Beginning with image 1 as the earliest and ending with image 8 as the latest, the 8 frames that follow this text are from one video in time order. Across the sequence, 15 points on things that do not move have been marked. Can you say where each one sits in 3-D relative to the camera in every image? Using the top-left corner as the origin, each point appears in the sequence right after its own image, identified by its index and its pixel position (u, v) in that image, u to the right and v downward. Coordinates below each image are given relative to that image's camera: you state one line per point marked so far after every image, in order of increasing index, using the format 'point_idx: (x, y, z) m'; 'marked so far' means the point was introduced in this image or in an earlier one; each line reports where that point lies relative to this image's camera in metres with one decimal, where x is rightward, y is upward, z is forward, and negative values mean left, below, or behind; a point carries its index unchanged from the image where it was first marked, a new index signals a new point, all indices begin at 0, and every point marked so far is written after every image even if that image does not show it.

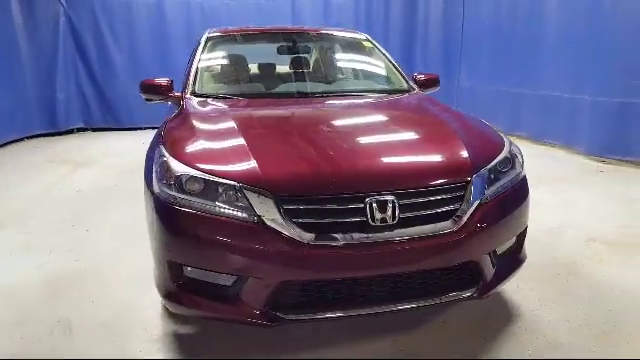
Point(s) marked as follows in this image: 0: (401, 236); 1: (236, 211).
0: (+0.3, -0.2, +1.8) m
1: (-0.3, -0.1, +1.8) m
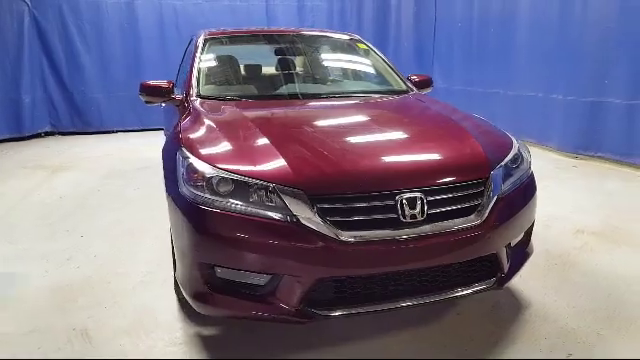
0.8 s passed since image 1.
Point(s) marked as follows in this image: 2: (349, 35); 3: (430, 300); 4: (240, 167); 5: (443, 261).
0: (+0.4, -0.2, +1.9) m
1: (-0.2, -0.1, +1.8) m
2: (+0.2, +1.0, +3.7) m
3: (+0.4, -0.4, +2.0) m
4: (-0.3, 0.0, +1.9) m
5: (+0.4, -0.3, +1.9) m
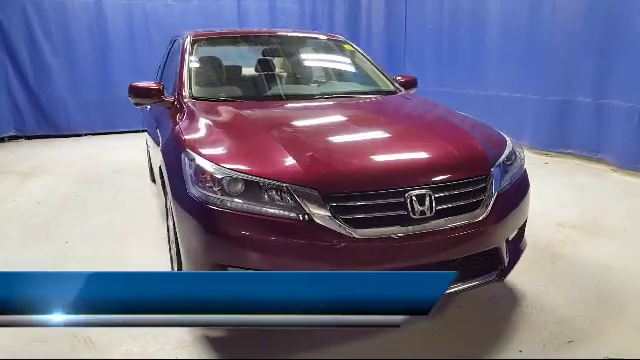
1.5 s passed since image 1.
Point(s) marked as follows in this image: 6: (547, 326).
0: (+0.4, -0.2, +1.9) m
1: (-0.1, -0.1, +1.9) m
2: (+0.1, +1.0, +3.7) m
3: (+0.5, -0.4, +2.0) m
4: (-0.2, 0.0, +1.9) m
5: (+0.5, -0.3, +2.0) m
6: (+0.9, -0.6, +2.1) m
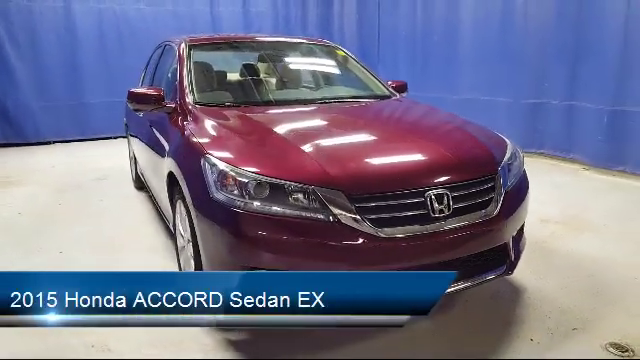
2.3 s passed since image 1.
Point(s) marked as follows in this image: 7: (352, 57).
0: (+0.5, -0.2, +2.0) m
1: (0.0, -0.1, +1.9) m
2: (0.0, +1.0, +3.8) m
3: (+0.5, -0.4, +2.1) m
4: (-0.2, 0.0, +2.0) m
5: (+0.6, -0.3, +2.1) m
6: (+1.0, -0.6, +2.3) m
7: (+0.3, +0.8, +3.6) m
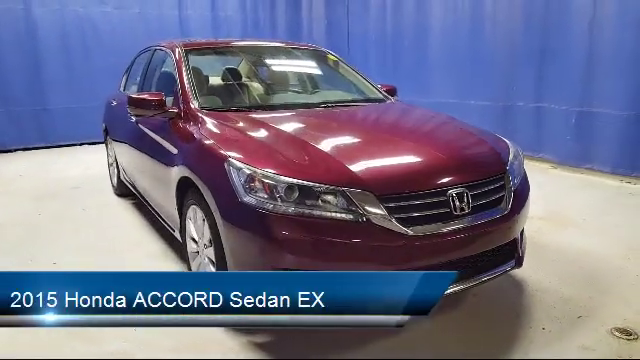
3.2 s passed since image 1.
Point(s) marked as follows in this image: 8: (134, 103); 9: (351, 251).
0: (+0.6, -0.2, +2.1) m
1: (+0.1, -0.1, +2.0) m
2: (-0.1, +0.9, +3.9) m
3: (+0.6, -0.4, +2.2) m
4: (-0.1, 0.0, +2.0) m
5: (+0.7, -0.3, +2.2) m
6: (+1.0, -0.6, +2.4) m
7: (+0.2, +0.8, +3.7) m
8: (-1.0, +0.4, +2.8) m
9: (+0.1, -0.3, +1.9) m
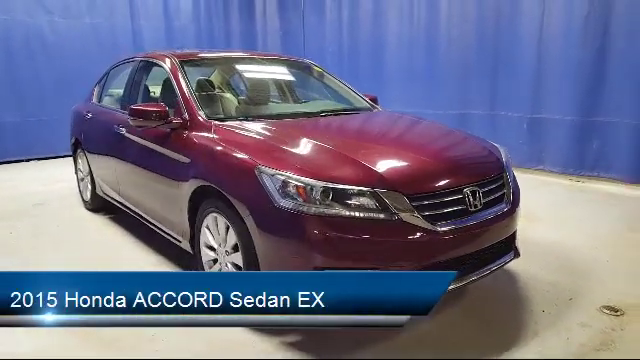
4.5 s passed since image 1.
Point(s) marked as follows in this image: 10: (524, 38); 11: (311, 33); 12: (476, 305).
0: (+0.7, -0.2, +2.4) m
1: (+0.2, -0.1, +2.1) m
2: (-0.2, +0.9, +4.0) m
3: (+0.7, -0.4, +2.4) m
4: (+0.1, 0.0, +2.2) m
5: (+0.8, -0.3, +2.4) m
6: (+1.1, -0.5, +2.7) m
7: (+0.1, +0.8, +3.9) m
8: (-1.0, +0.3, +2.8) m
9: (+0.2, -0.3, +2.1) m
10: (+1.7, +1.2, +4.7) m
11: (-0.1, +1.7, +6.4) m
12: (+0.8, -0.6, +2.6) m
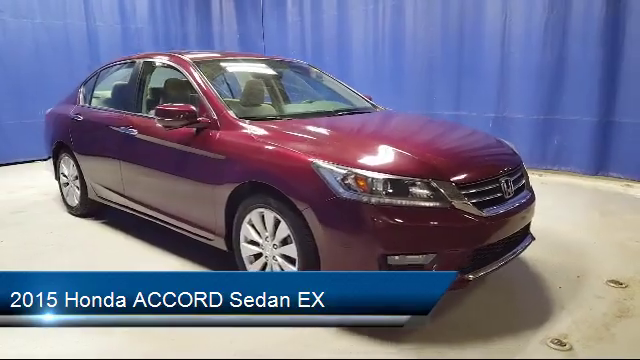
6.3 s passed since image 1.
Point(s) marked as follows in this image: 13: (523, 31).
0: (+0.9, -0.1, +2.6) m
1: (+0.5, -0.1, +2.3) m
2: (-0.3, +0.9, +4.1) m
3: (+0.9, -0.4, +2.7) m
4: (+0.3, 0.0, +2.3) m
5: (+1.0, -0.2, +2.6) m
6: (+1.3, -0.5, +3.0) m
7: (0.0, +0.8, +4.0) m
8: (-0.8, +0.3, +2.8) m
9: (+0.5, -0.2, +2.3) m
10: (+1.6, +1.2, +5.1) m
11: (-0.6, +1.7, +6.5) m
12: (+0.9, -0.5, +2.8) m
13: (+1.8, +1.3, +4.8) m
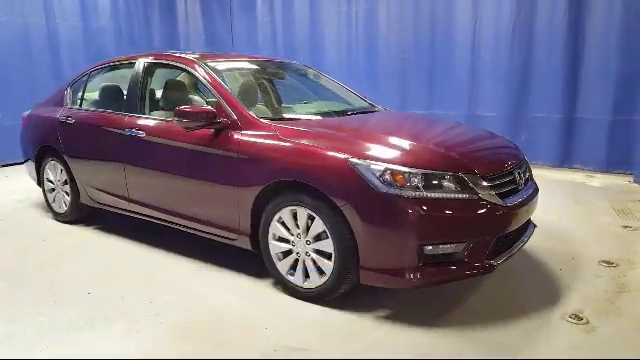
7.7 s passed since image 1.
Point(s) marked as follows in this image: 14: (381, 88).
0: (+1.0, -0.1, +2.8) m
1: (+0.6, -0.1, +2.4) m
2: (-0.4, +0.9, +4.1) m
3: (+1.0, -0.3, +2.9) m
4: (+0.4, +0.1, +2.4) m
5: (+1.1, -0.2, +2.8) m
6: (+1.3, -0.4, +3.2) m
7: (-0.1, +0.8, +4.1) m
8: (-0.7, +0.3, +2.8) m
9: (+0.7, -0.2, +2.4) m
10: (+1.3, +1.3, +5.3) m
11: (-0.9, +1.7, +6.5) m
12: (+1.0, -0.5, +3.0) m
13: (+1.6, +1.4, +5.1) m
14: (+0.6, +1.0, +5.9) m
